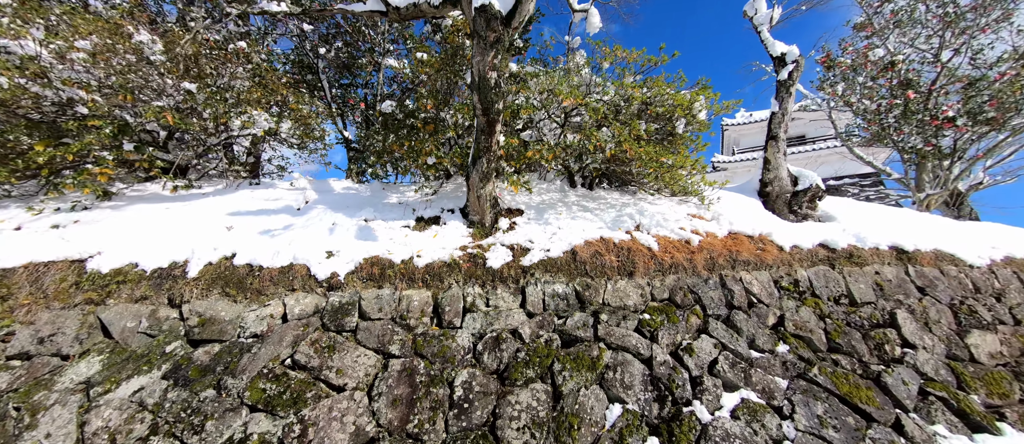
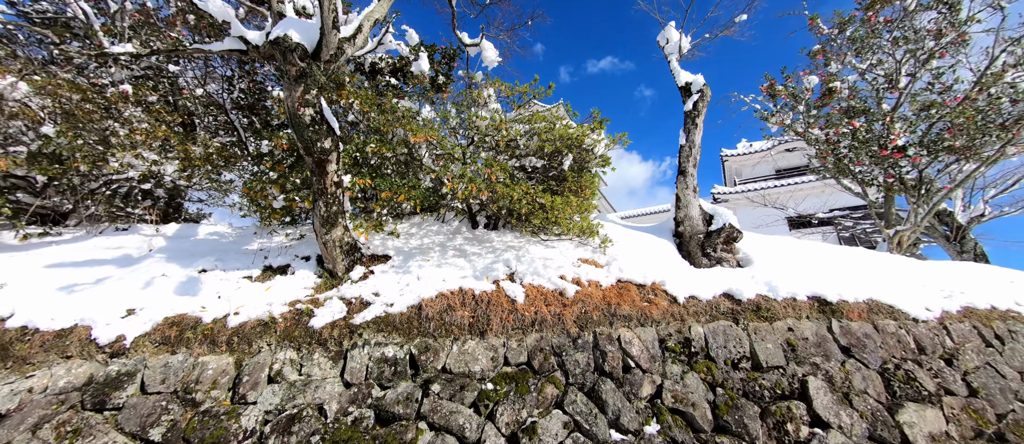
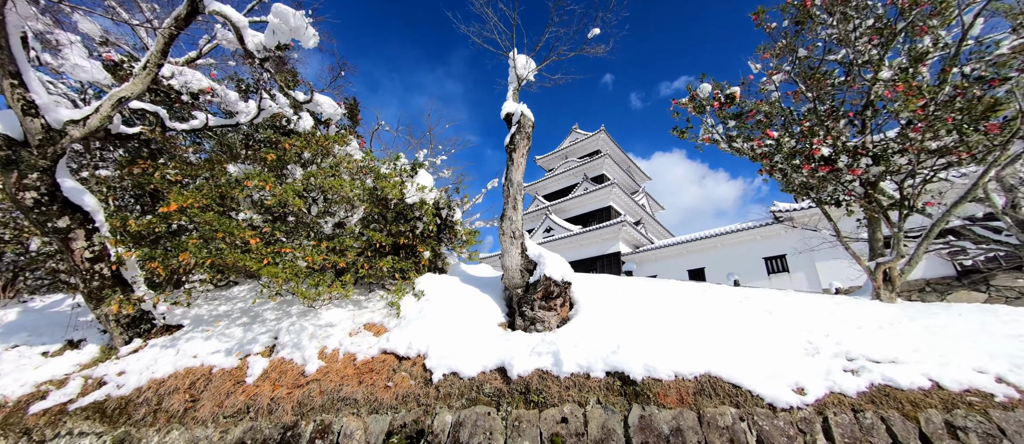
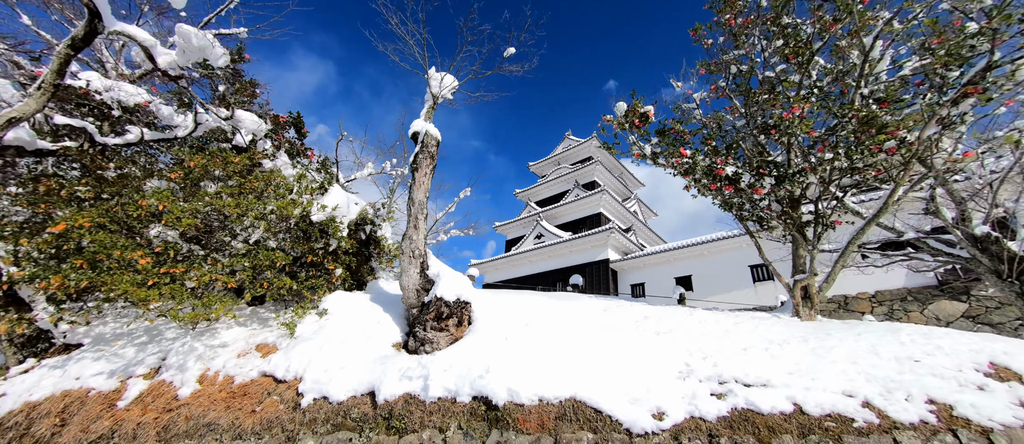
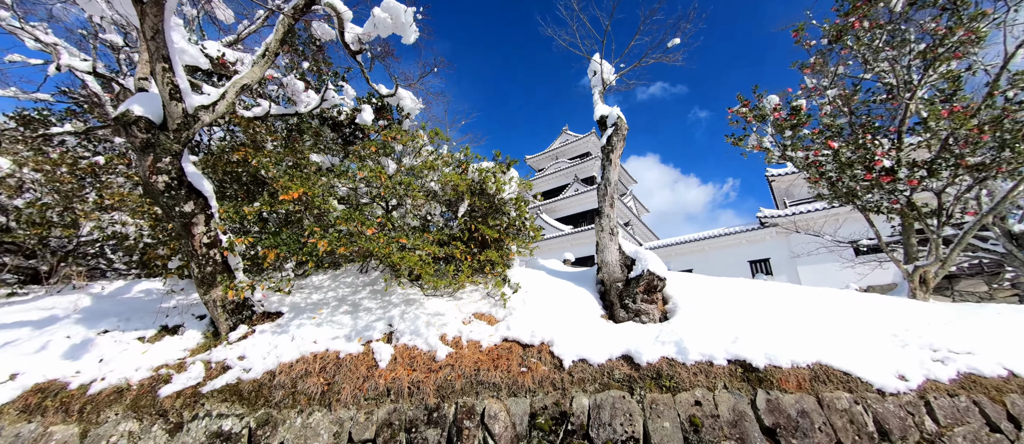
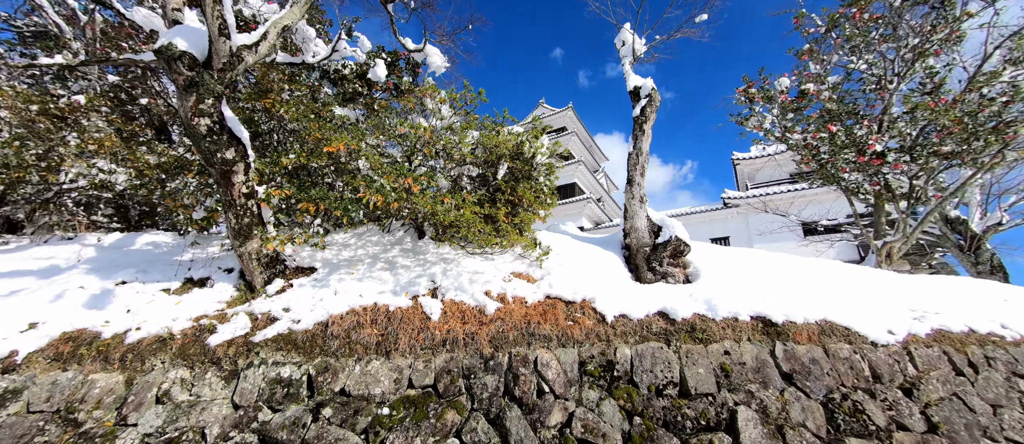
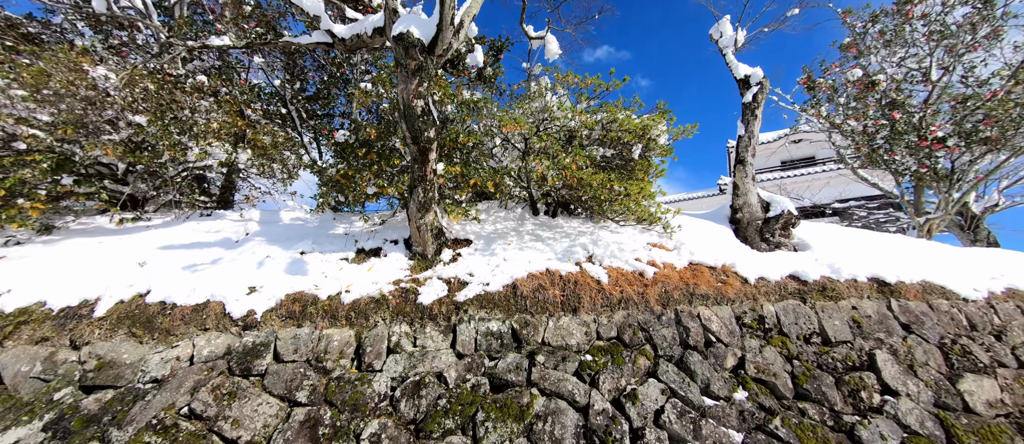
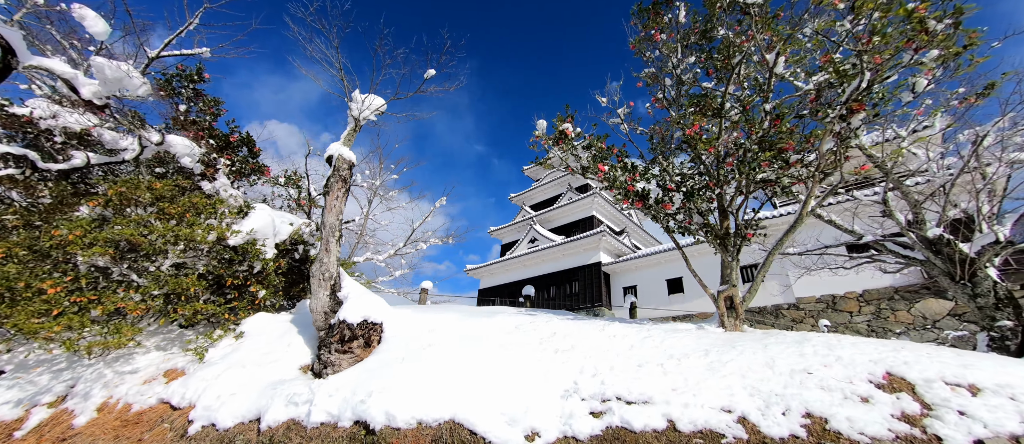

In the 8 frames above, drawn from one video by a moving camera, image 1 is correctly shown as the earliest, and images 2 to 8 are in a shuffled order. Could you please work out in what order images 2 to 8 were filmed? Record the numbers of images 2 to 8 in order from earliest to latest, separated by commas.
7, 2, 6, 5, 3, 4, 8
